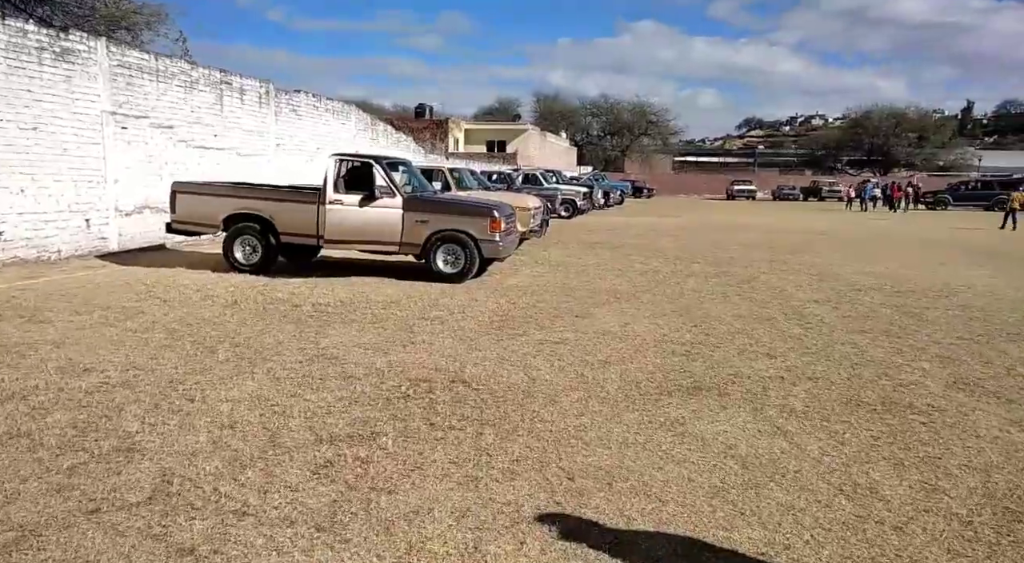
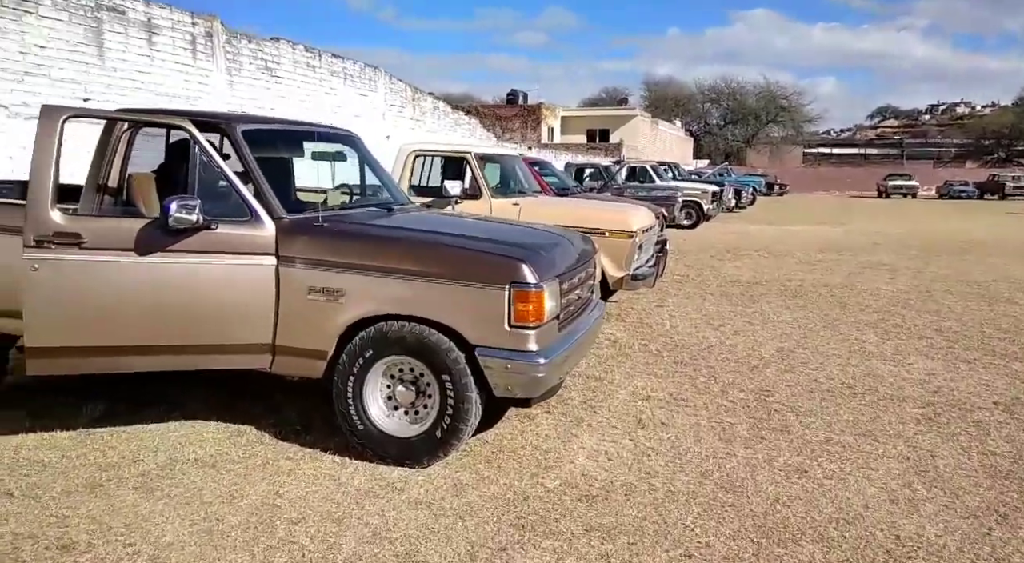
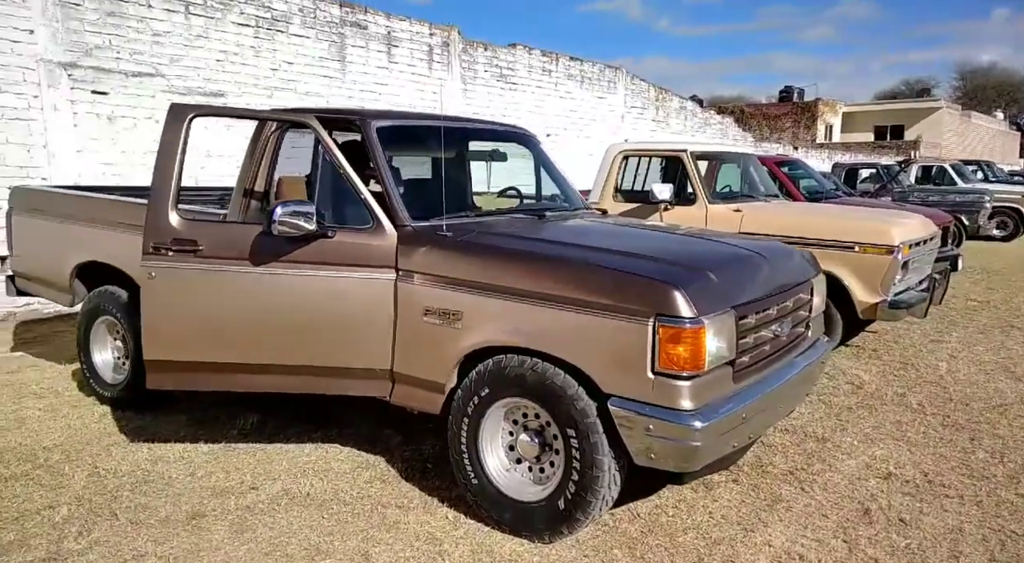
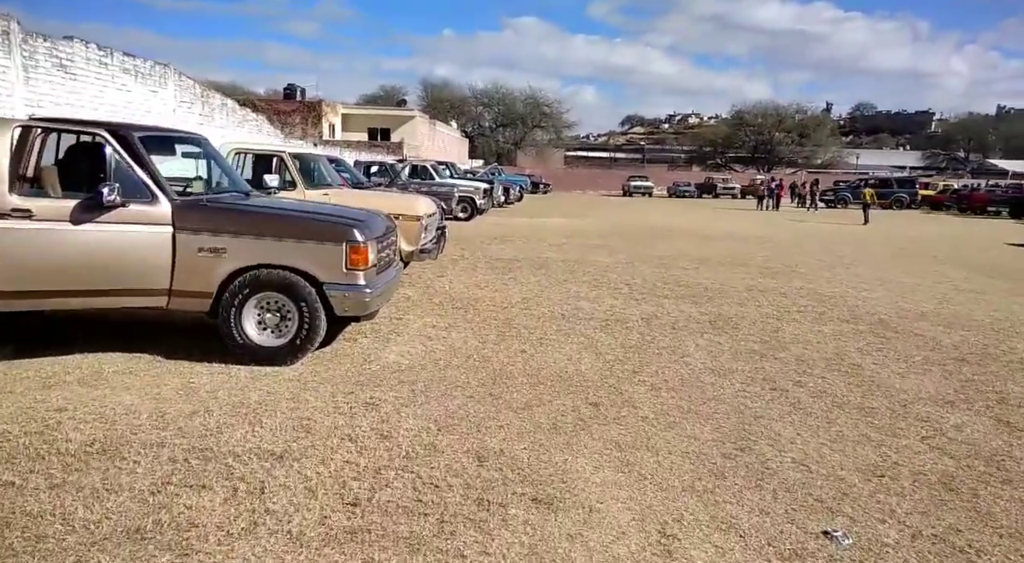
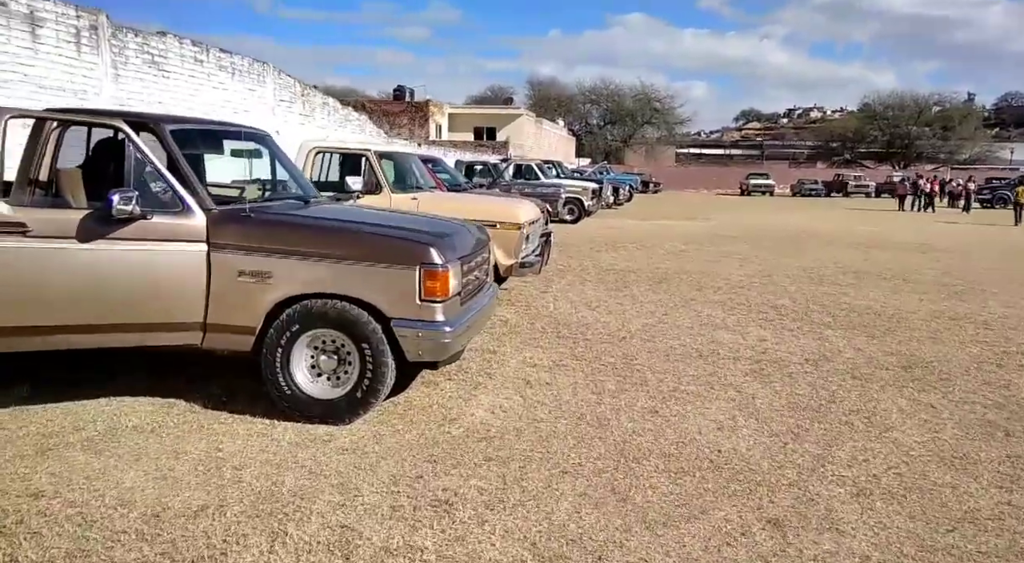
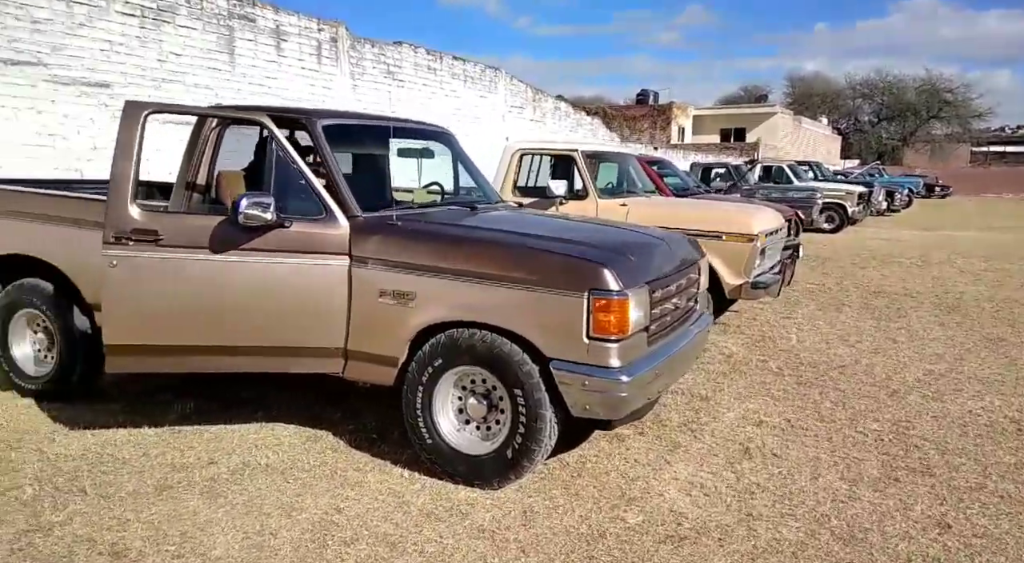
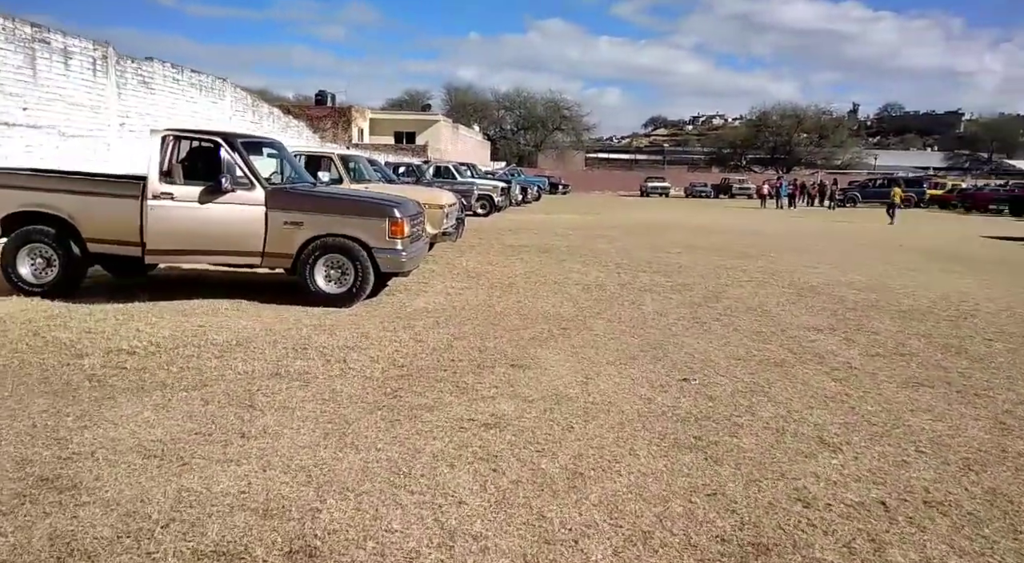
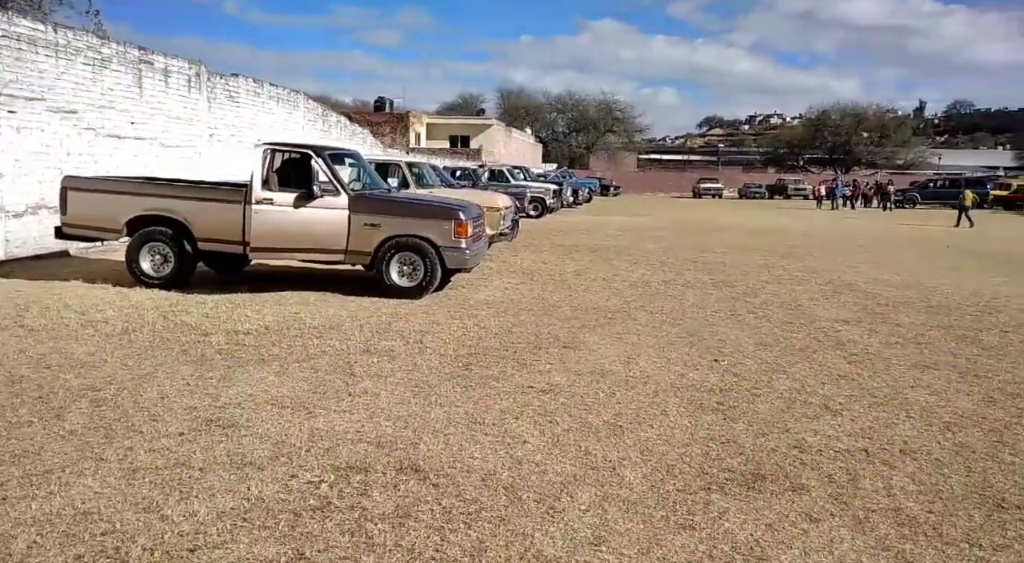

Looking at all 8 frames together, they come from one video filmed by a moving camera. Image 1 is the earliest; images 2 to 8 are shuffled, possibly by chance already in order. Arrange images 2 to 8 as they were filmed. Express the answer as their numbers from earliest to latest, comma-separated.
8, 7, 4, 5, 2, 6, 3
